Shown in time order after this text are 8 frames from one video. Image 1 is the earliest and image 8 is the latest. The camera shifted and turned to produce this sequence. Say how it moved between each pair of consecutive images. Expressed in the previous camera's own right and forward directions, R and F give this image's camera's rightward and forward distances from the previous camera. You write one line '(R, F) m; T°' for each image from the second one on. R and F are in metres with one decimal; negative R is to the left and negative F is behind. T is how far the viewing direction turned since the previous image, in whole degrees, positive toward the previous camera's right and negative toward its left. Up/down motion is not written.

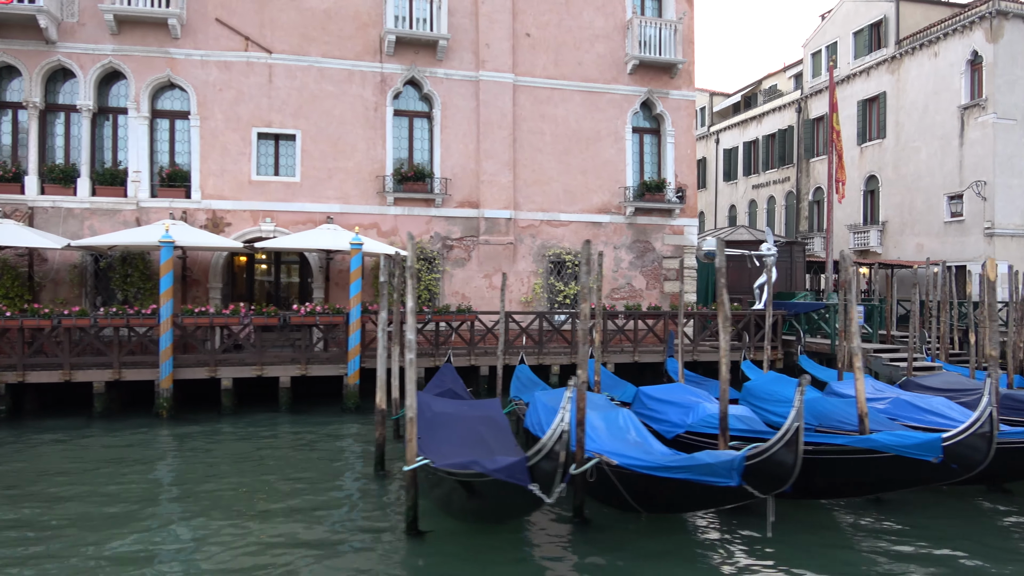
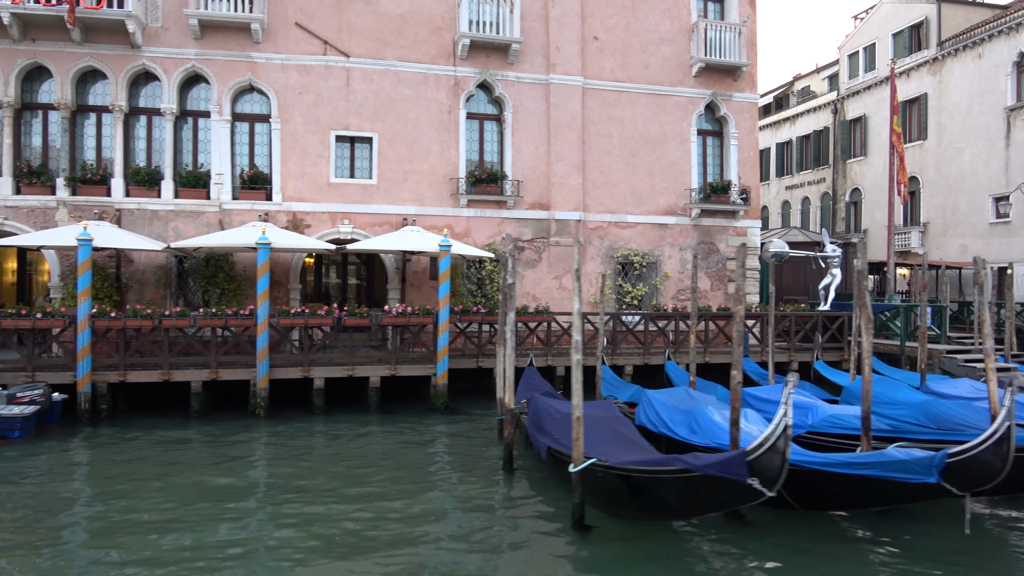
(-1.3, -0.2) m; 0°
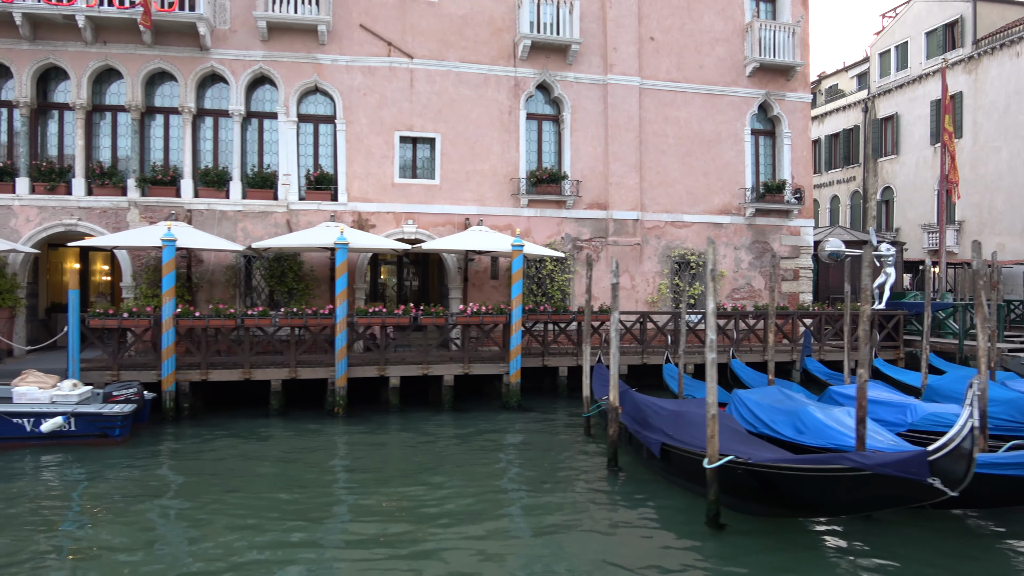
(-1.1, -0.1) m; 0°
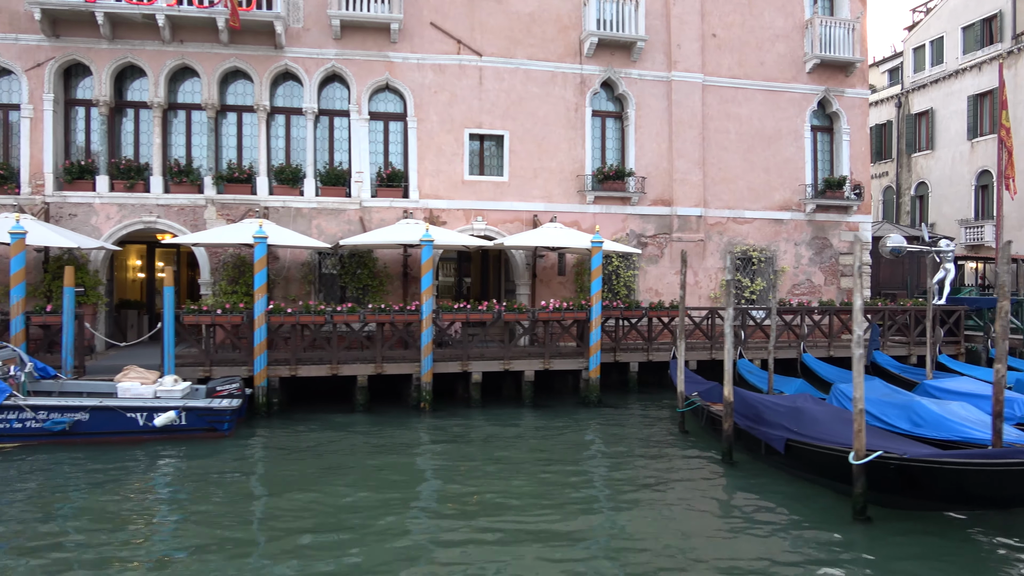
(-1.2, -0.1) m; 0°
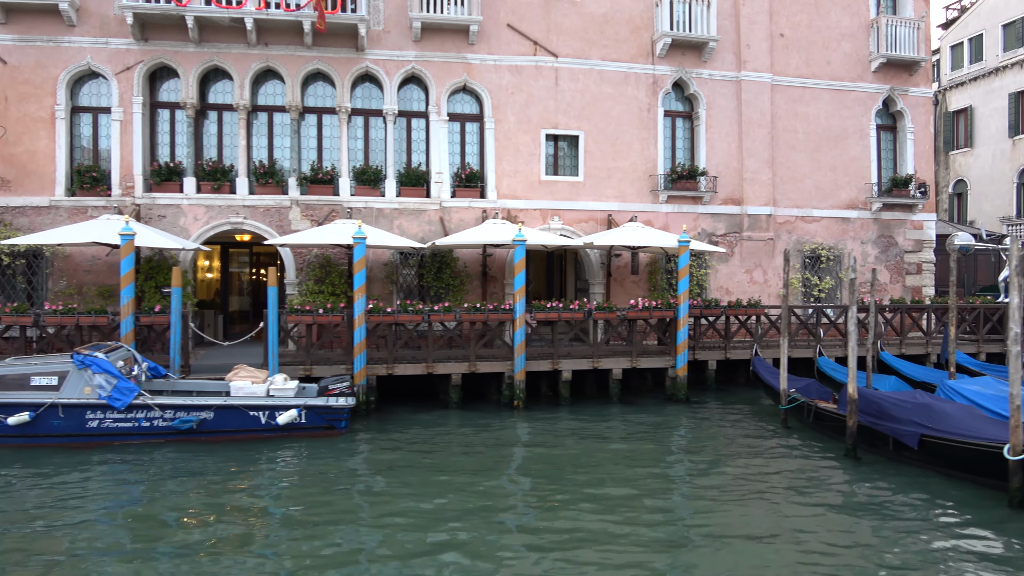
(-1.4, -0.1) m; 0°
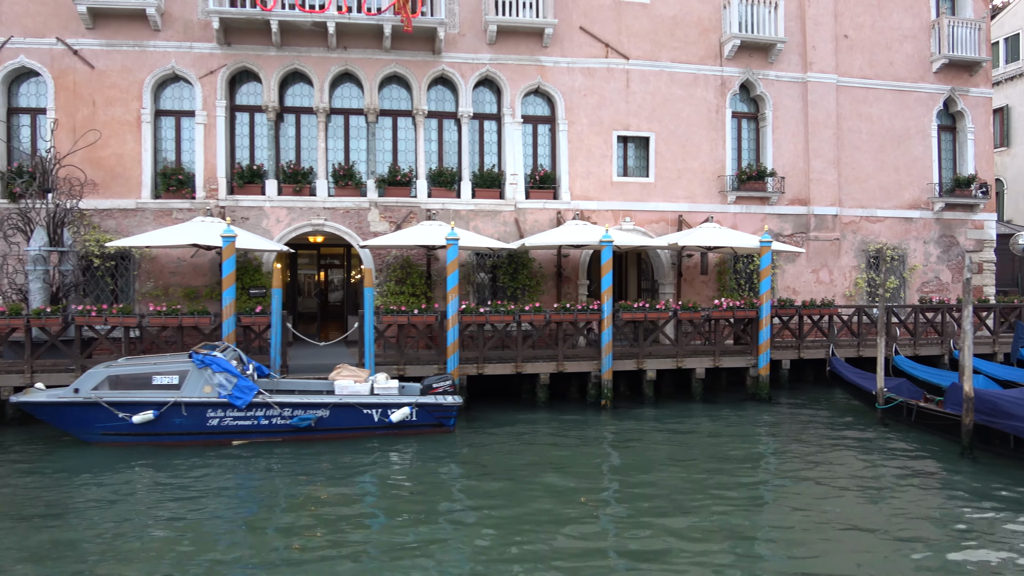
(-1.3, -0.1) m; 0°
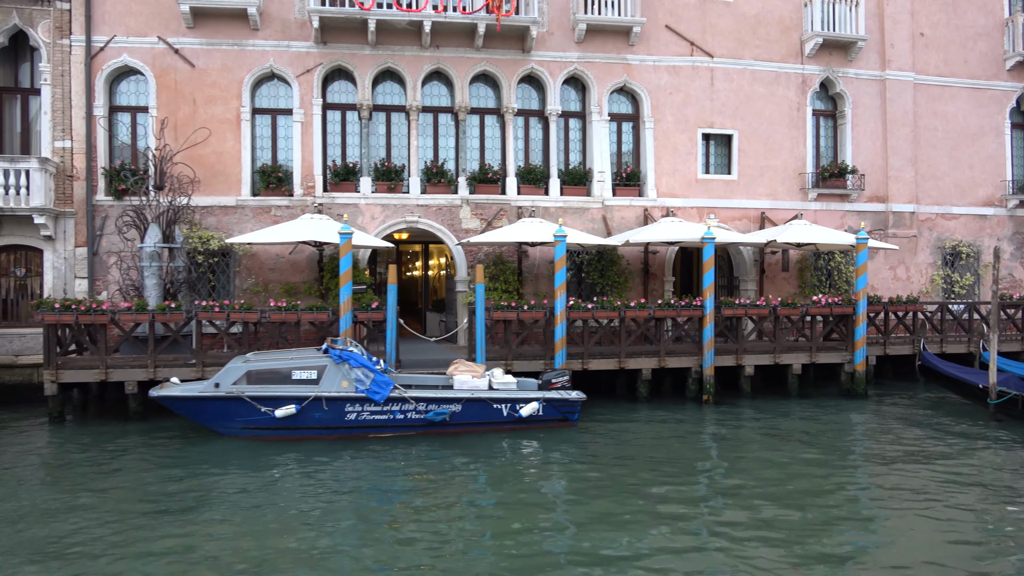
(-1.6, -0.1) m; 0°
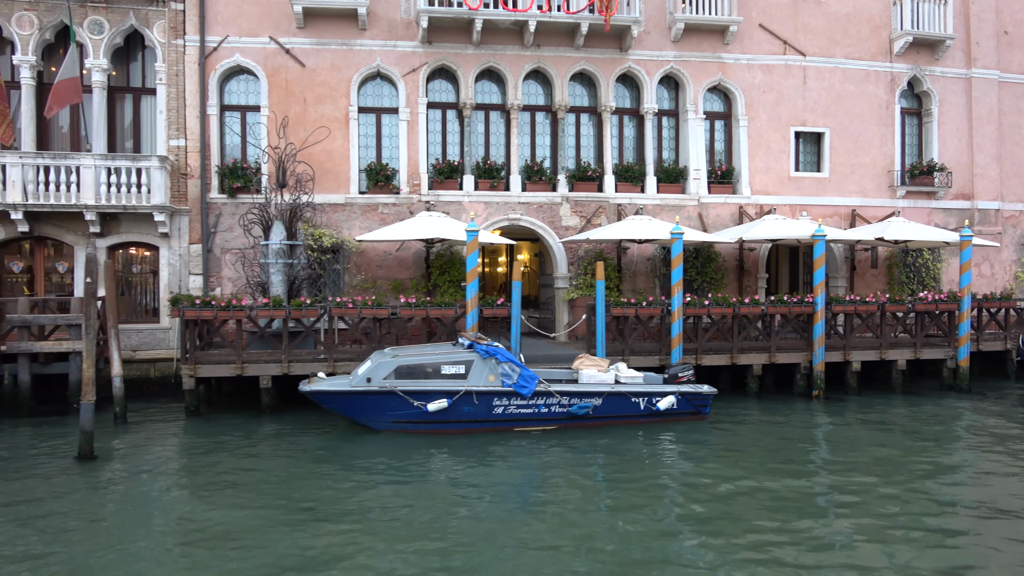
(-1.7, -0.2) m; 0°
